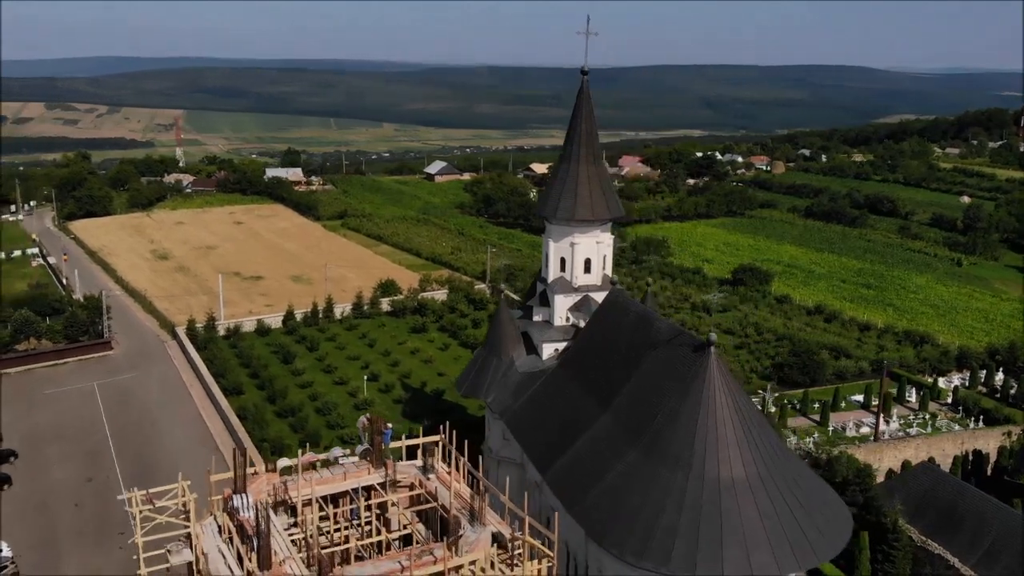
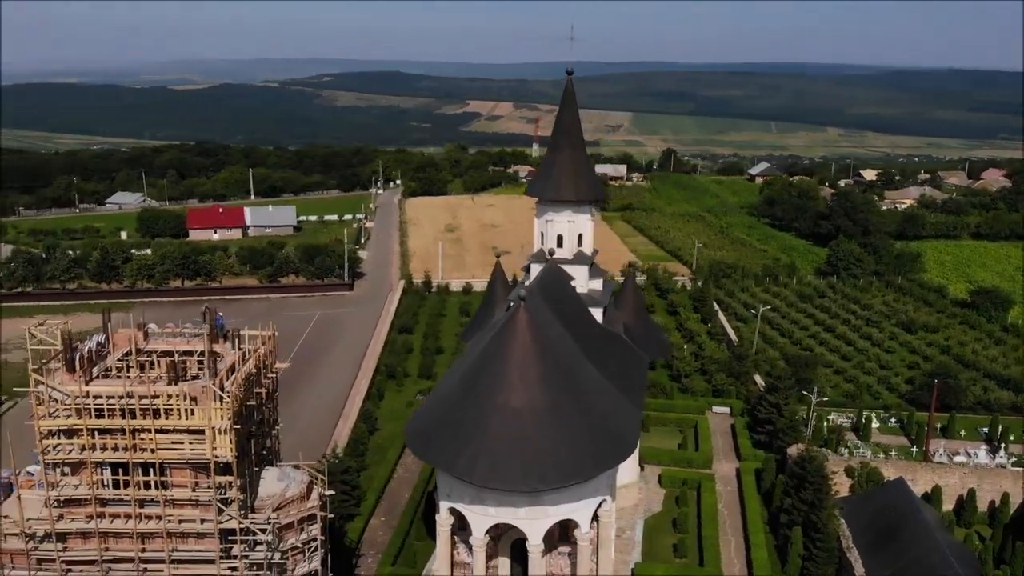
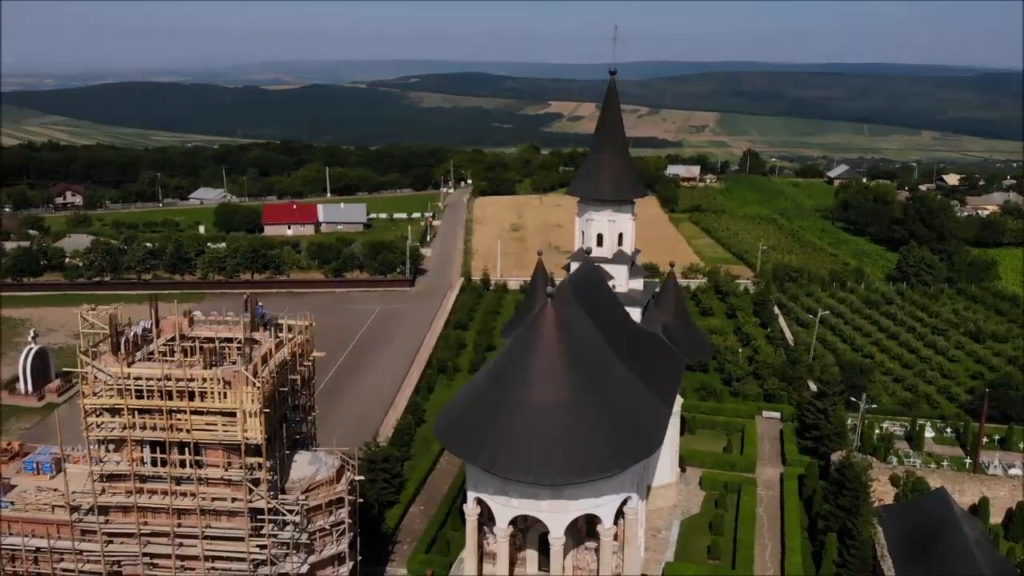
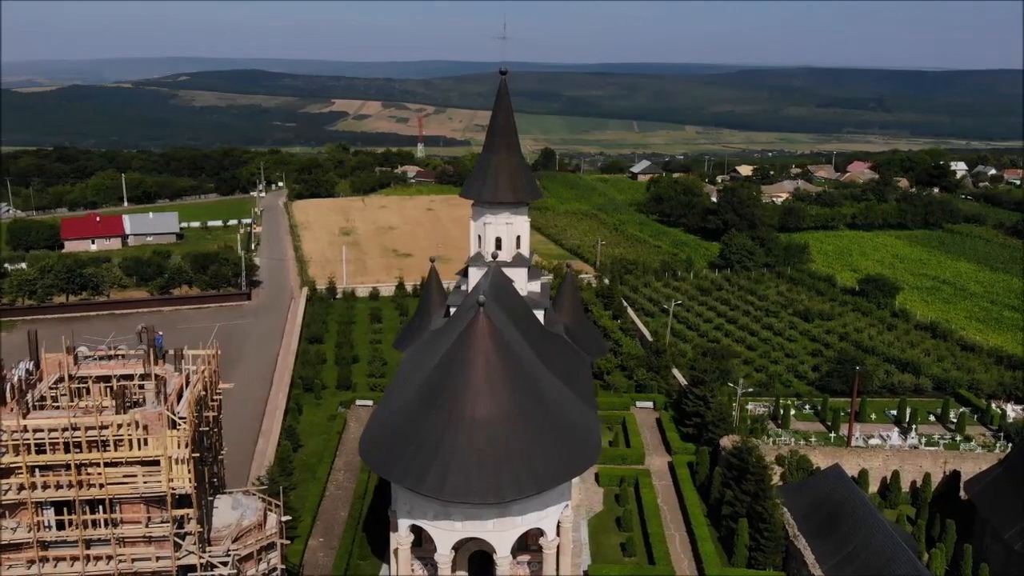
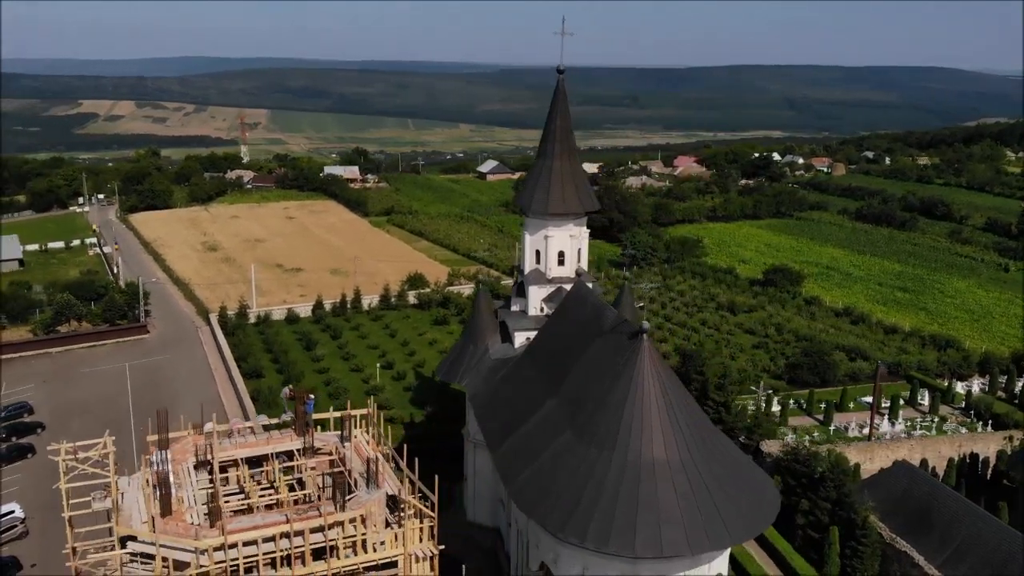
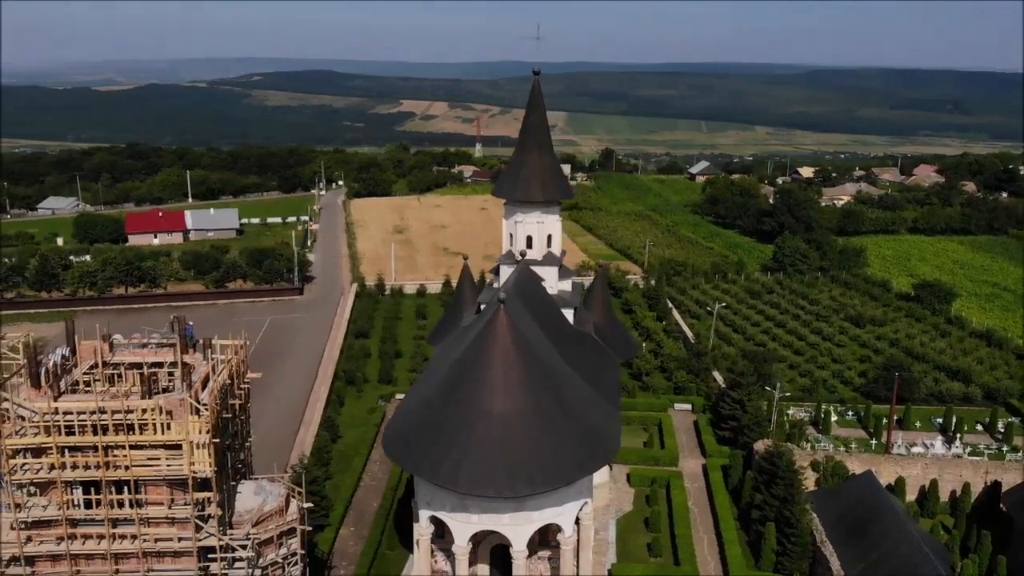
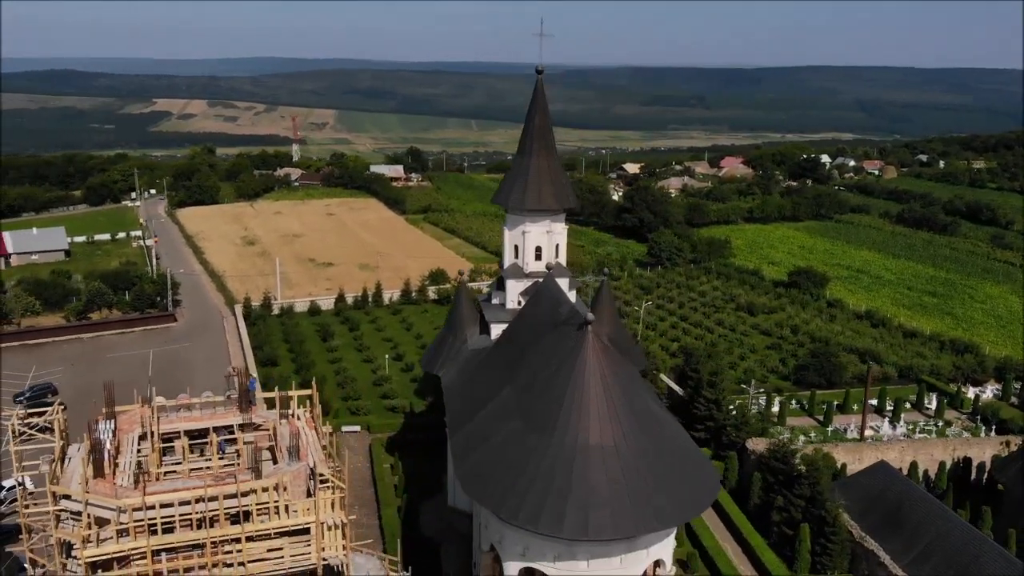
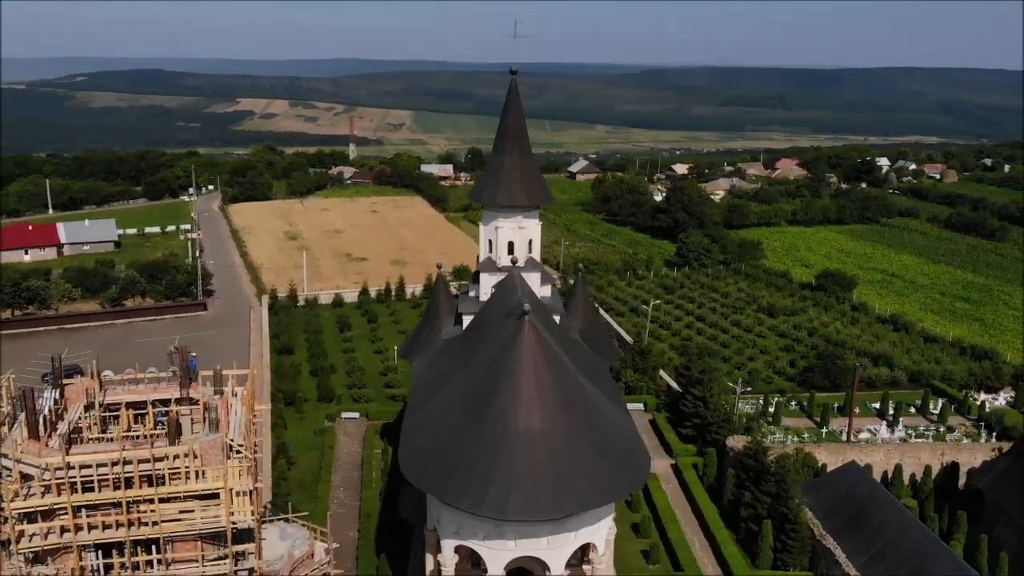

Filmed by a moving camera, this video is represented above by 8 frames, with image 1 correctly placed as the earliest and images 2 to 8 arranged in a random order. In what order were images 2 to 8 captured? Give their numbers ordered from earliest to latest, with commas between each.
5, 7, 8, 4, 6, 2, 3
